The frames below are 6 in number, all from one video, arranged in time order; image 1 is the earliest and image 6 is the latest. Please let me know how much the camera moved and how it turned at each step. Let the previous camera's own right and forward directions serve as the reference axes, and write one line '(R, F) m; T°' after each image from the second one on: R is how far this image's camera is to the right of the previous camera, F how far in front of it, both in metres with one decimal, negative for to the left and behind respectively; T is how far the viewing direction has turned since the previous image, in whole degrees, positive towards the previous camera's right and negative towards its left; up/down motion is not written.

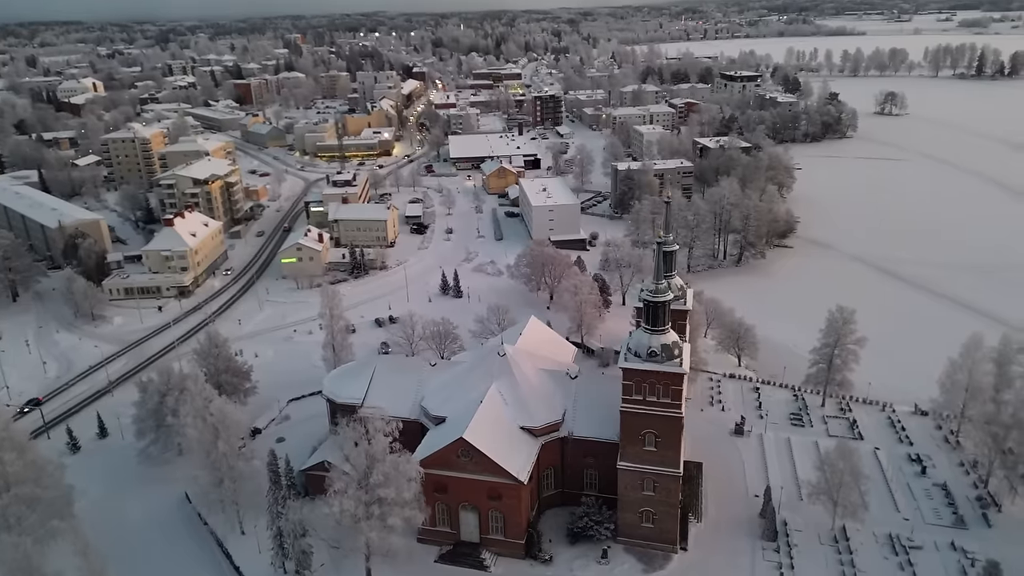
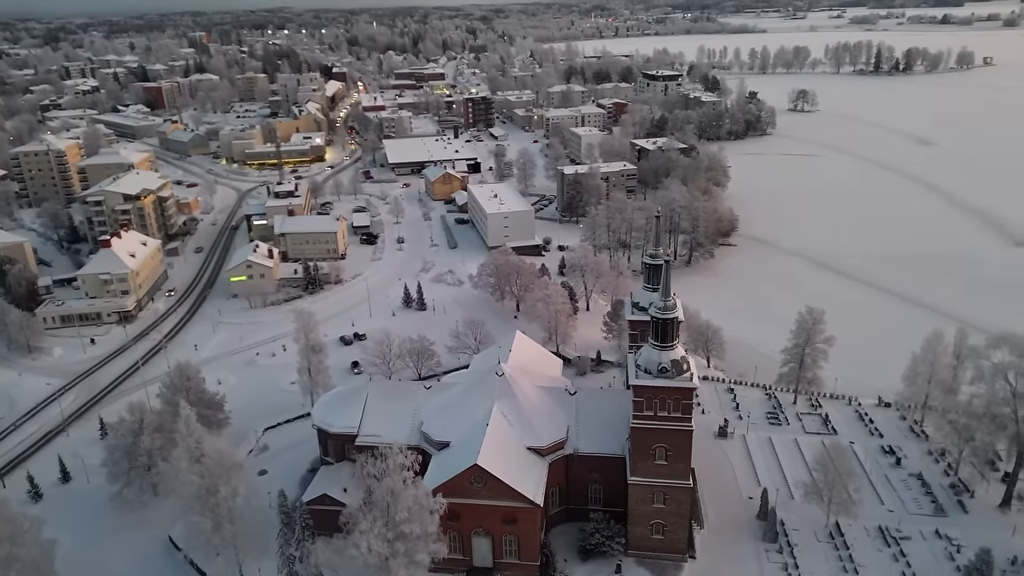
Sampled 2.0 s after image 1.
(-2.2, +0.3) m; +6°
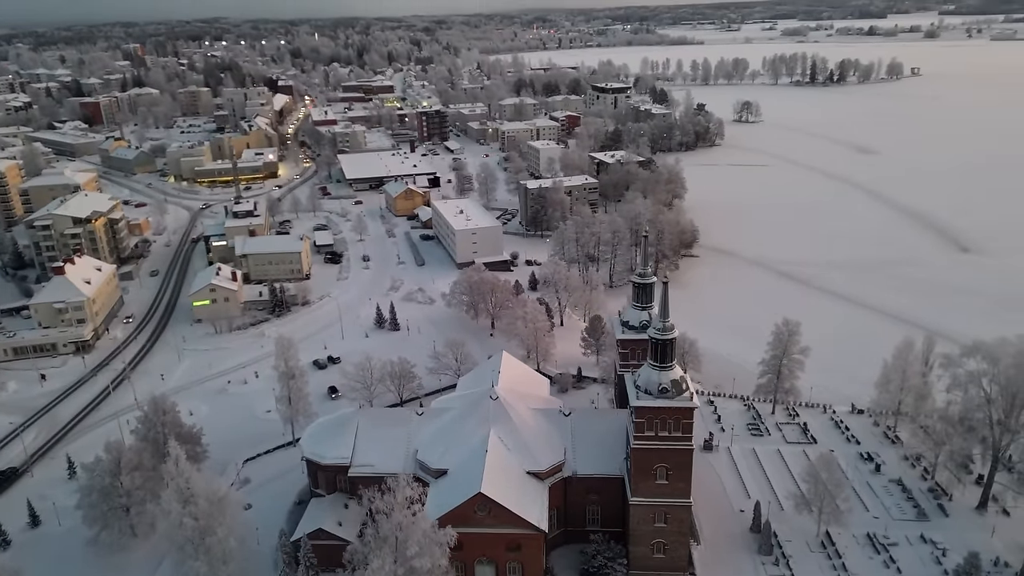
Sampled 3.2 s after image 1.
(-1.3, +0.1) m; +4°
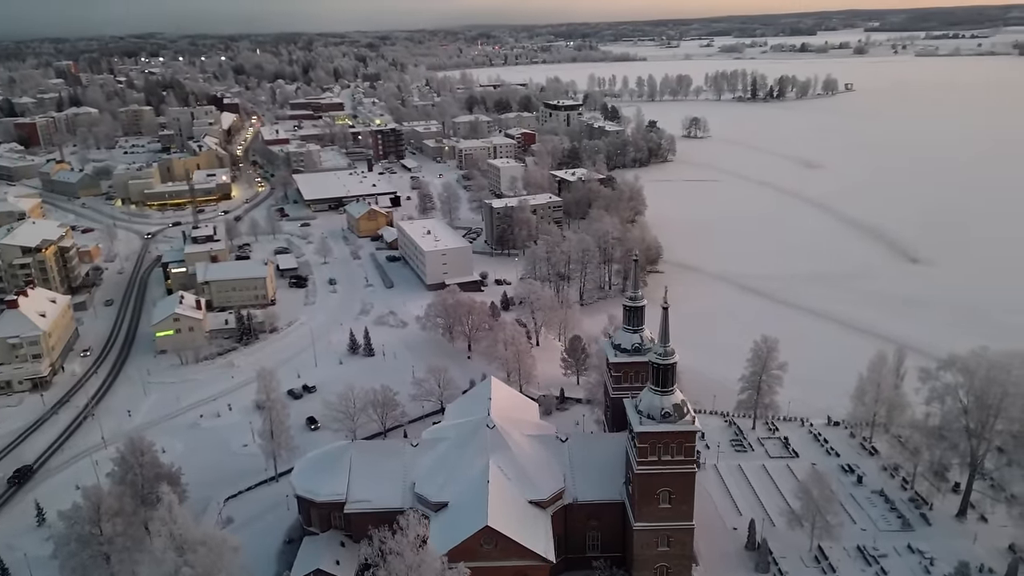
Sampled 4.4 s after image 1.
(-1.3, +0.1) m; +4°
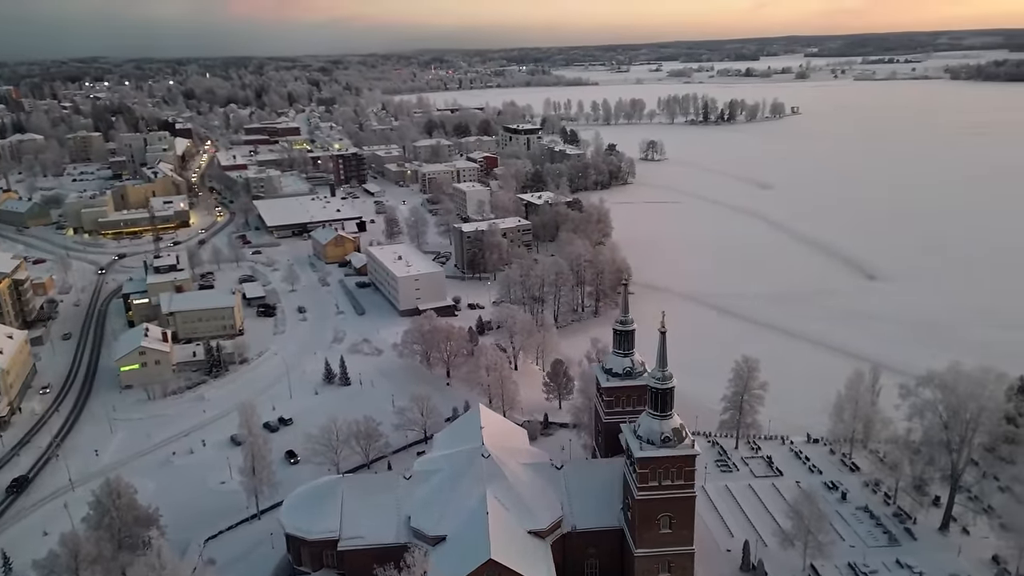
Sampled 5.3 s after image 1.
(-1.0, +0.1) m; +3°
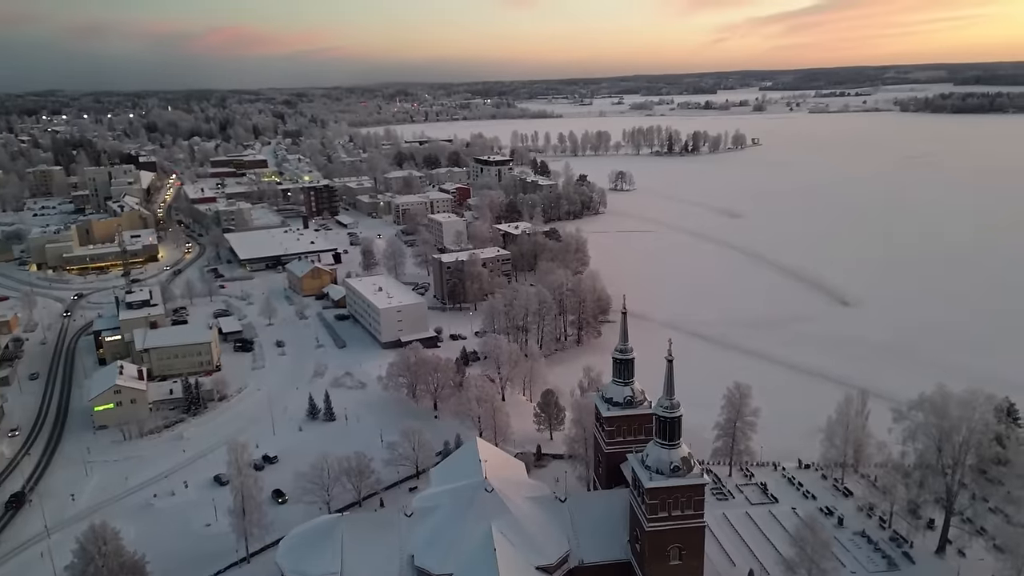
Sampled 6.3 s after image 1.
(-1.0, +0.2) m; +3°
